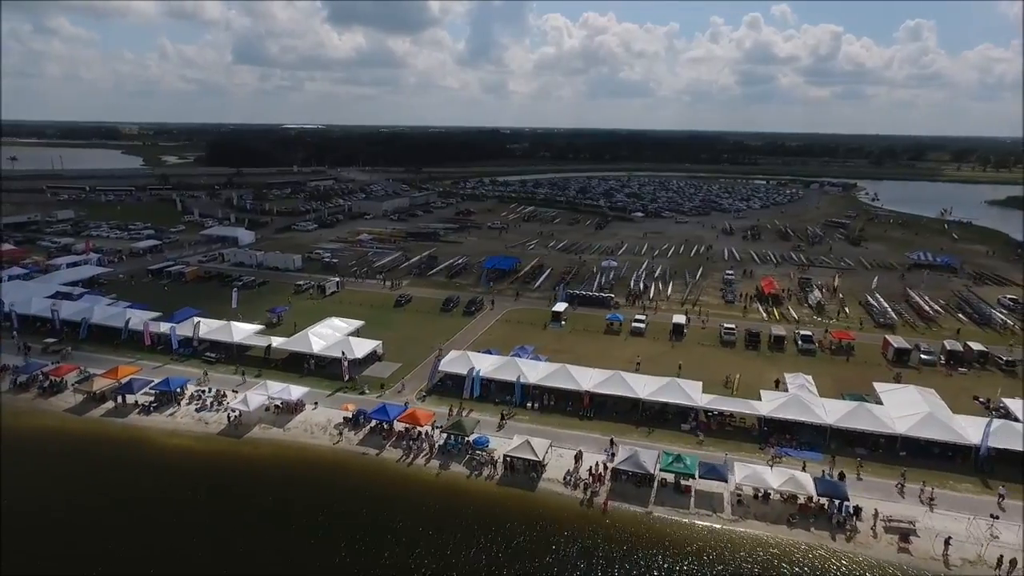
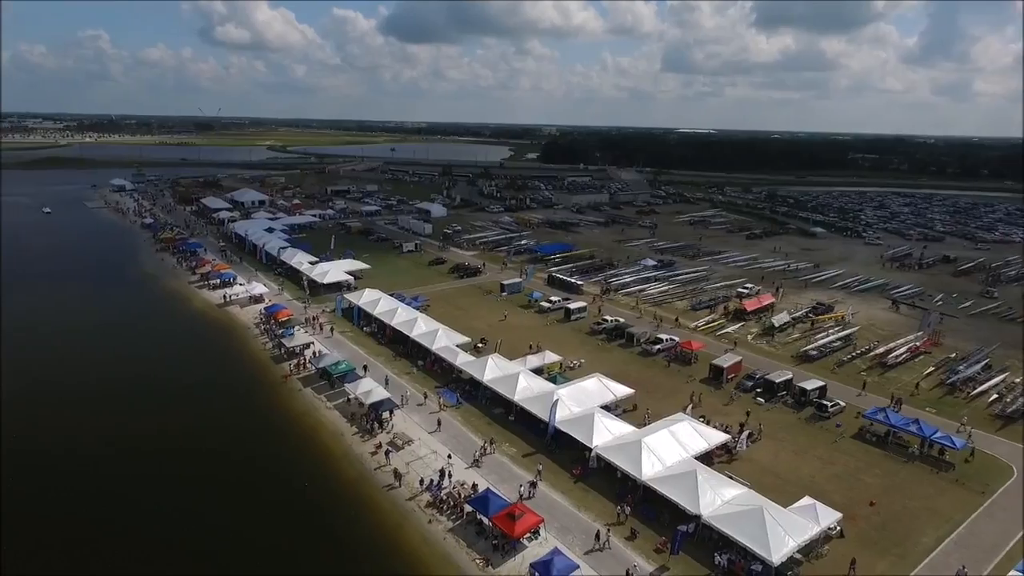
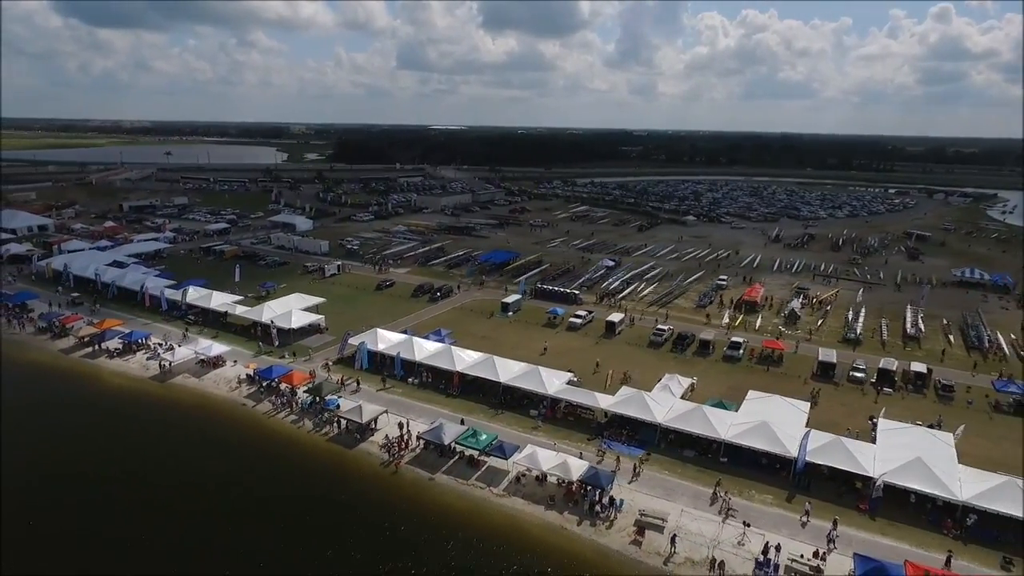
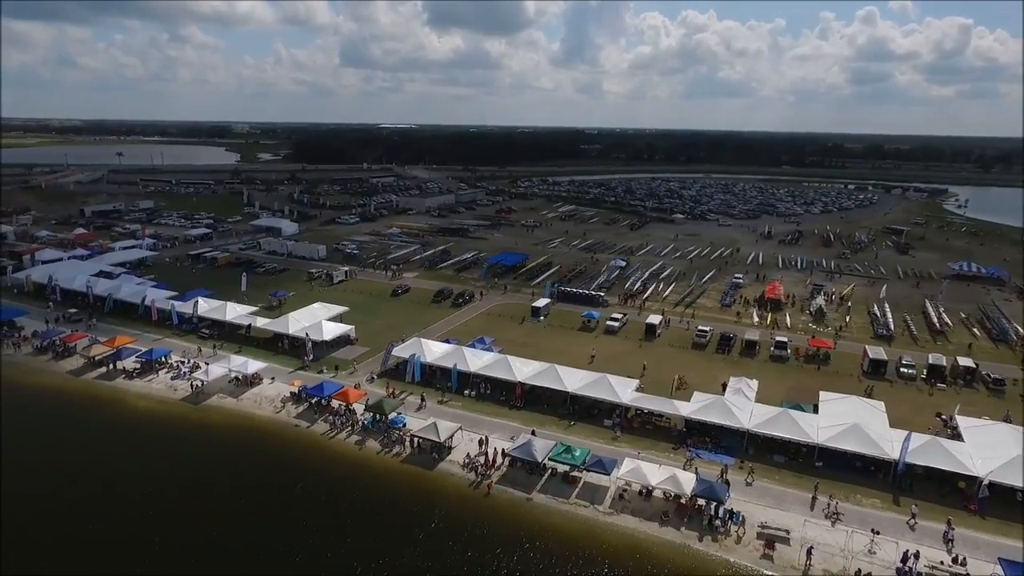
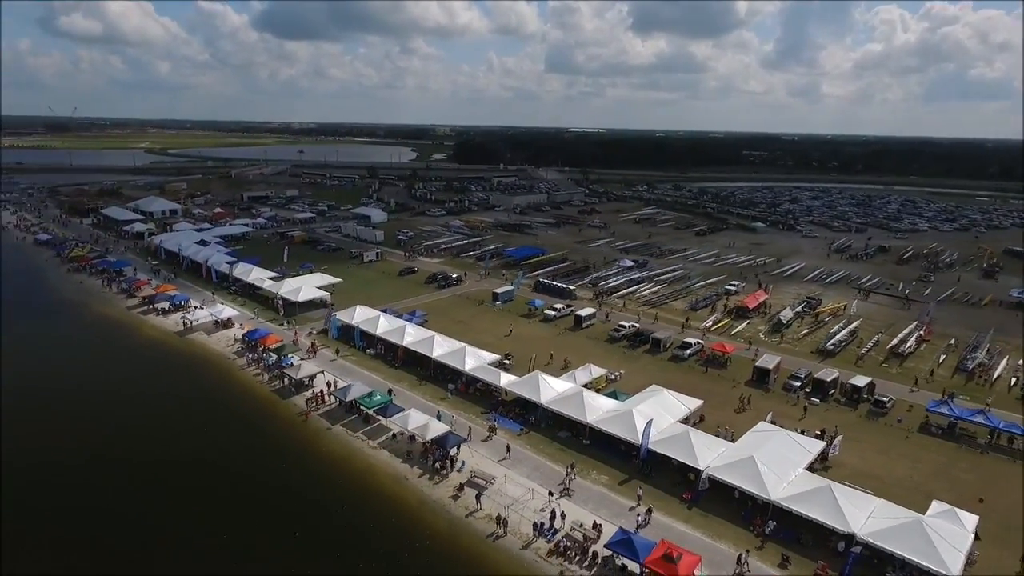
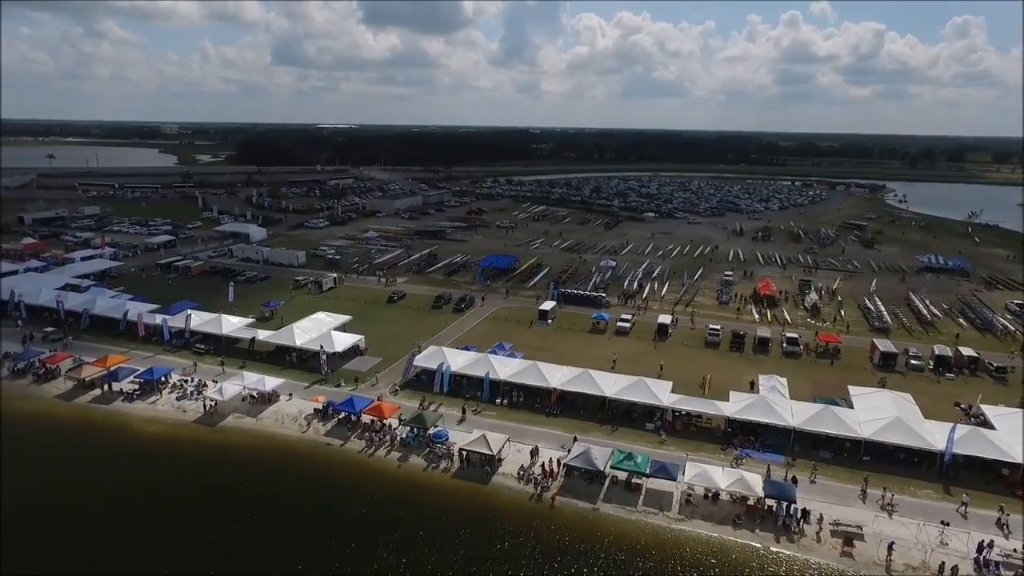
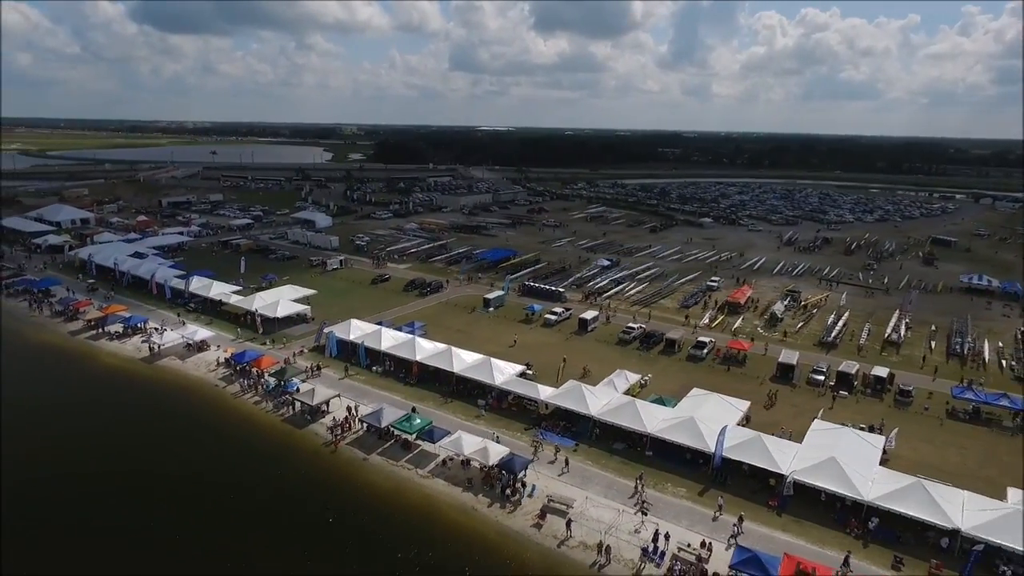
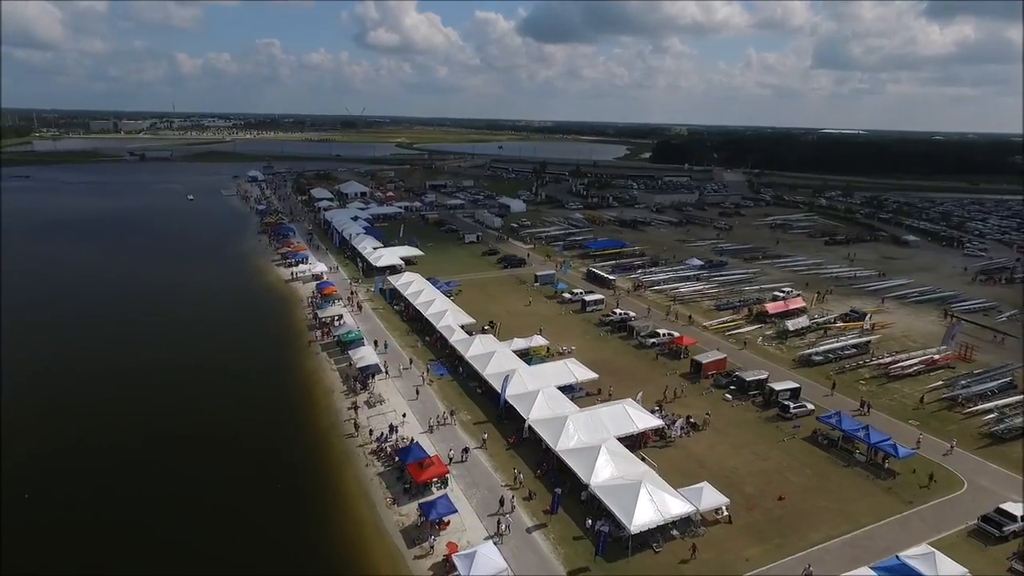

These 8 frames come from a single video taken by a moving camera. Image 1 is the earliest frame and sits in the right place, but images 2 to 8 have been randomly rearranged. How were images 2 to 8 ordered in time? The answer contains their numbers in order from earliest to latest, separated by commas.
6, 4, 3, 7, 5, 2, 8
